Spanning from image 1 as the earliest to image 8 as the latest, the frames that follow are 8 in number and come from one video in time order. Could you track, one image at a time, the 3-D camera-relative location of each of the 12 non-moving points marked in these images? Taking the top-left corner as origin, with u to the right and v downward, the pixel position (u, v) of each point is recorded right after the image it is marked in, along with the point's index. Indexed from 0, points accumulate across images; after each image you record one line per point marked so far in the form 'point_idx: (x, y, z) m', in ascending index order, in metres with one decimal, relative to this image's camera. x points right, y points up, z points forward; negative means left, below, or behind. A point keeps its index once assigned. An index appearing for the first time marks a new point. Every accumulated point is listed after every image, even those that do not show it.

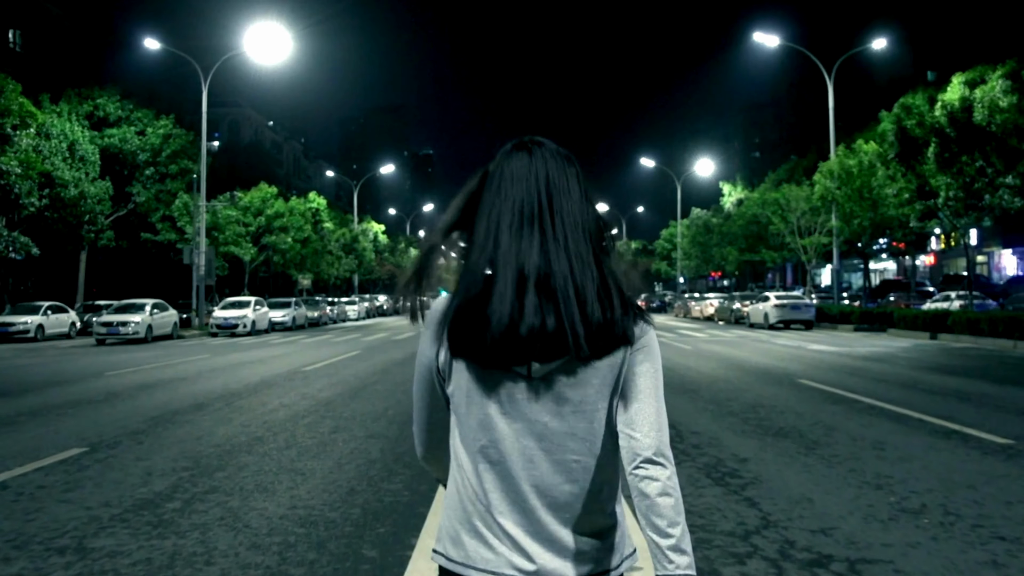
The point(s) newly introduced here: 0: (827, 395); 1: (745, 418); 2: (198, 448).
0: (+4.2, -1.4, +12.3) m
1: (+2.5, -1.4, +9.8) m
2: (-2.9, -1.5, +8.4) m
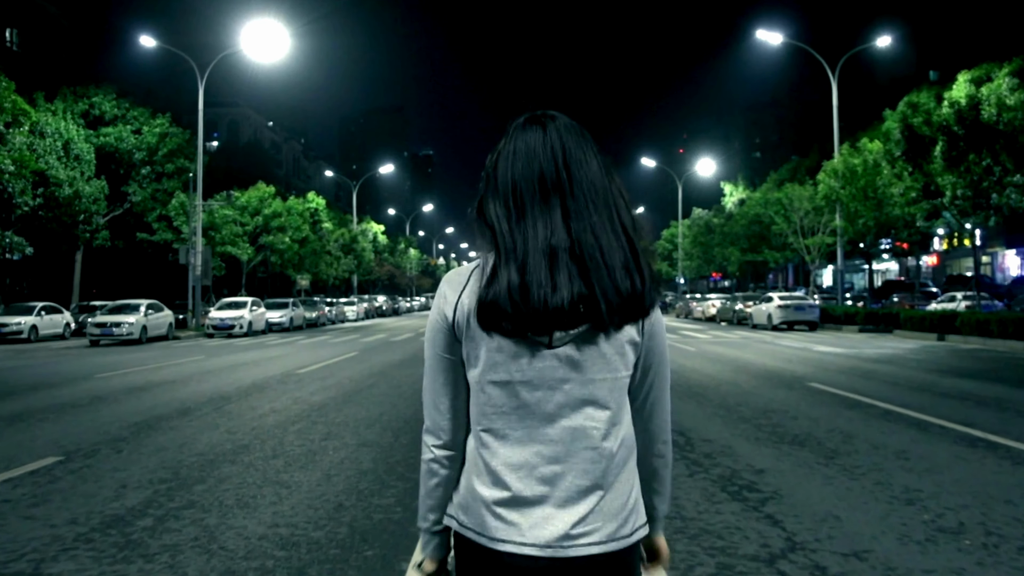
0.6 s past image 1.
0: (+4.2, -1.4, +11.9) m
1: (+2.5, -1.4, +9.3) m
2: (-2.9, -1.5, +7.9) m
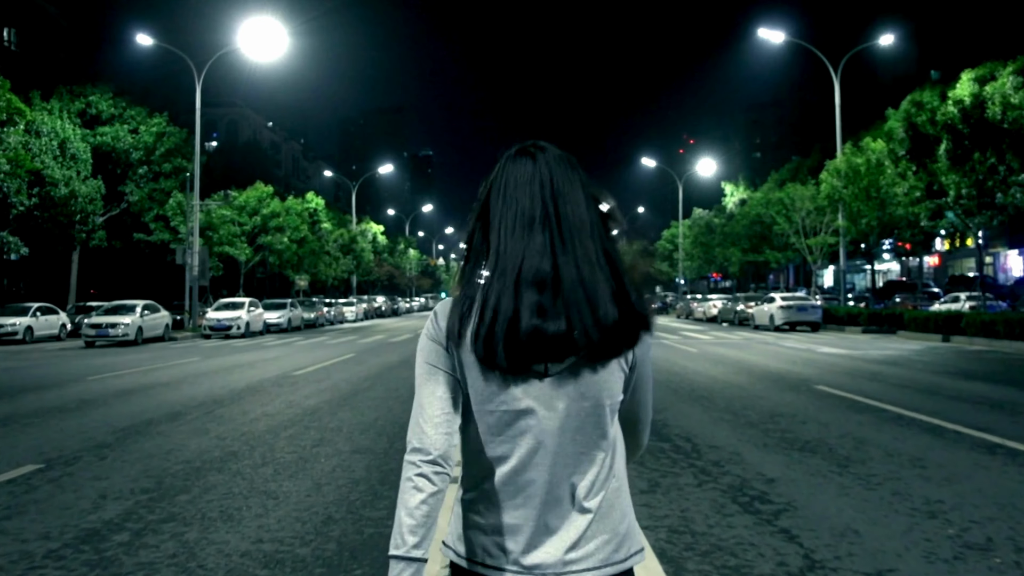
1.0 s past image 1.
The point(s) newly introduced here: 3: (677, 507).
0: (+4.2, -1.4, +11.6) m
1: (+2.5, -1.4, +9.0) m
2: (-2.9, -1.5, +7.6) m
3: (+1.0, -1.4, +5.9) m
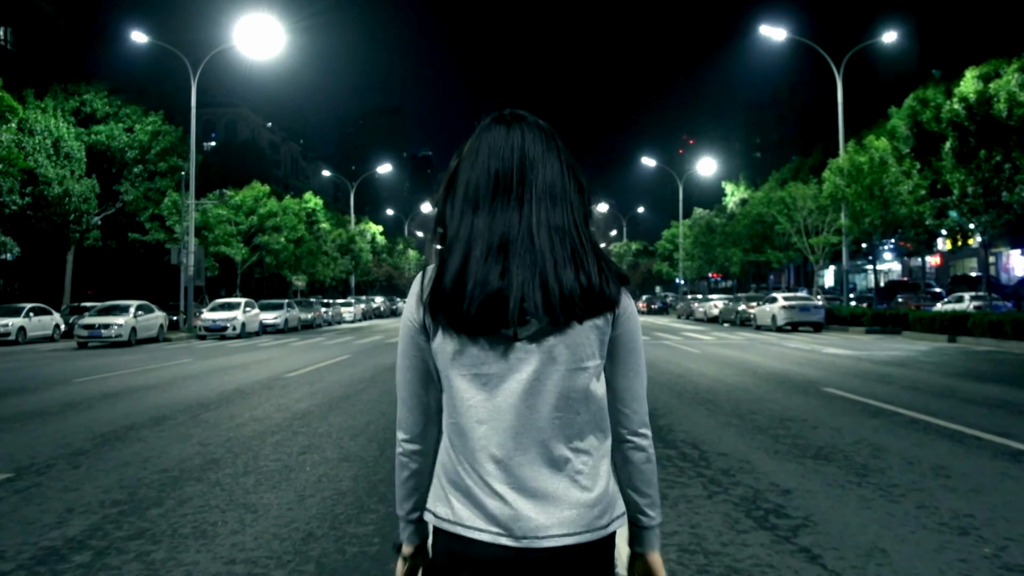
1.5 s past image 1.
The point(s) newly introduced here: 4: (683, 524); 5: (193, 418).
0: (+4.2, -1.4, +11.1) m
1: (+2.5, -1.4, +8.6) m
2: (-2.9, -1.4, +7.2) m
3: (+1.0, -1.4, +5.4) m
4: (+1.0, -1.4, +5.3) m
5: (-3.6, -1.5, +10.5) m
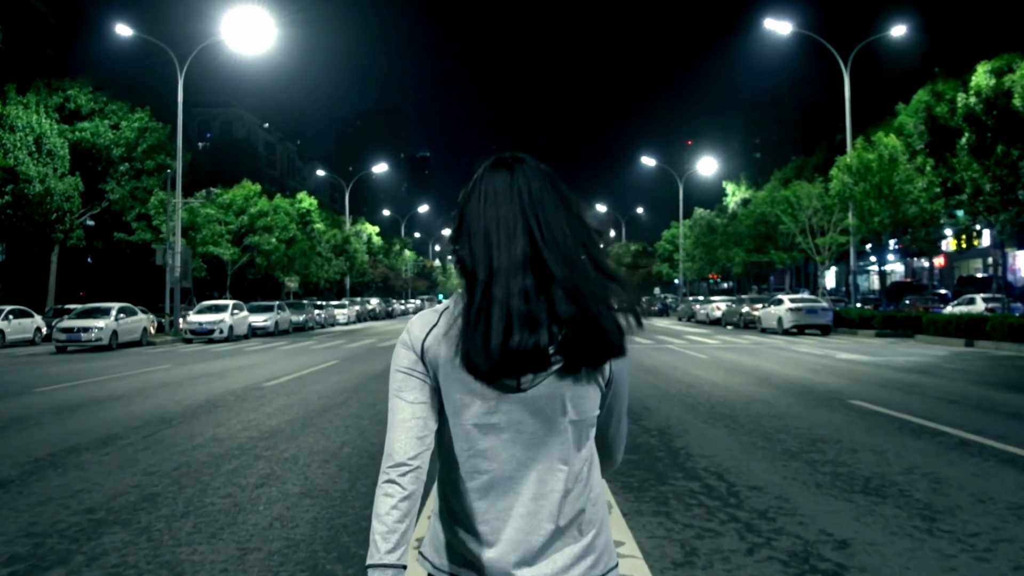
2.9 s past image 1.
0: (+4.1, -1.4, +9.9) m
1: (+2.4, -1.4, +7.4) m
2: (-2.9, -1.5, +6.0) m
3: (+1.0, -1.4, +4.2) m
4: (+1.0, -1.4, +4.1) m
5: (-3.7, -1.5, +9.3) m
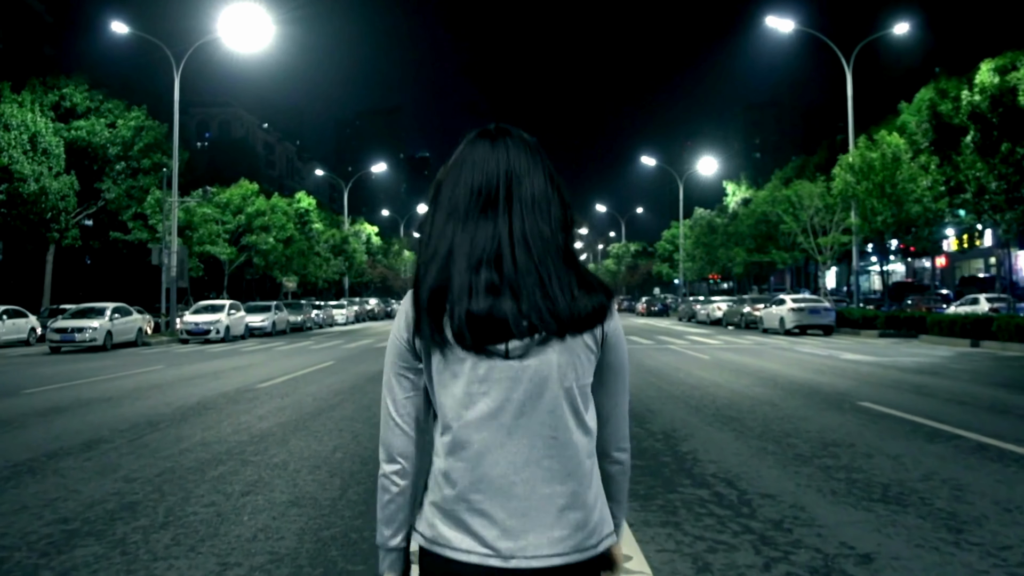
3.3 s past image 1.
0: (+4.1, -1.4, +9.6) m
1: (+2.4, -1.4, +7.1) m
2: (-2.9, -1.5, +5.7) m
3: (+1.0, -1.4, +3.9) m
4: (+1.0, -1.4, +3.8) m
5: (-3.7, -1.5, +9.0) m
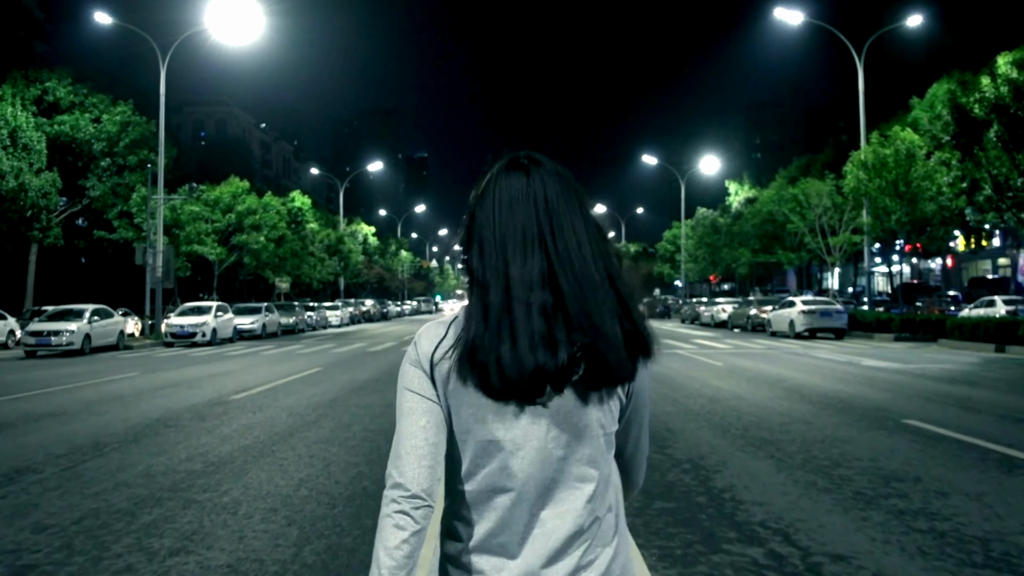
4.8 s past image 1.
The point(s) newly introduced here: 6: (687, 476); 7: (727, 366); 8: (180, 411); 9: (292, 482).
0: (+4.1, -1.4, +8.3) m
1: (+2.4, -1.4, +5.7) m
2: (-2.9, -1.5, +4.3) m
3: (+1.0, -1.4, +2.6) m
4: (+1.0, -1.4, +2.5) m
5: (-3.7, -1.5, +7.6) m
6: (+1.3, -1.4, +7.0) m
7: (+4.6, -1.7, +19.7) m
8: (-4.3, -1.6, +11.9) m
9: (-1.6, -1.5, +7.0) m
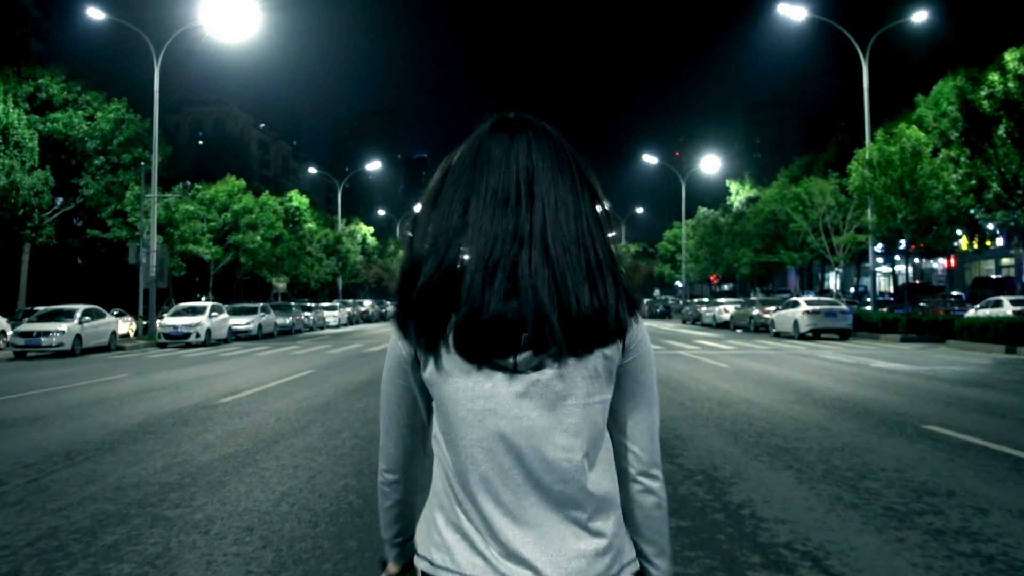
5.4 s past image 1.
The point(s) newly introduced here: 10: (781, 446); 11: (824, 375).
0: (+4.1, -1.4, +7.7) m
1: (+2.4, -1.4, +5.2) m
2: (-2.9, -1.4, +3.8) m
3: (+1.0, -1.4, +2.0) m
4: (+1.0, -1.4, +1.9) m
5: (-3.7, -1.5, +7.1) m
6: (+1.3, -1.4, +6.5) m
7: (+4.6, -1.7, +19.2) m
8: (-4.3, -1.6, +11.4) m
9: (-1.7, -1.4, +6.5) m
10: (+2.4, -1.4, +8.3) m
11: (+5.7, -1.6, +16.7) m
